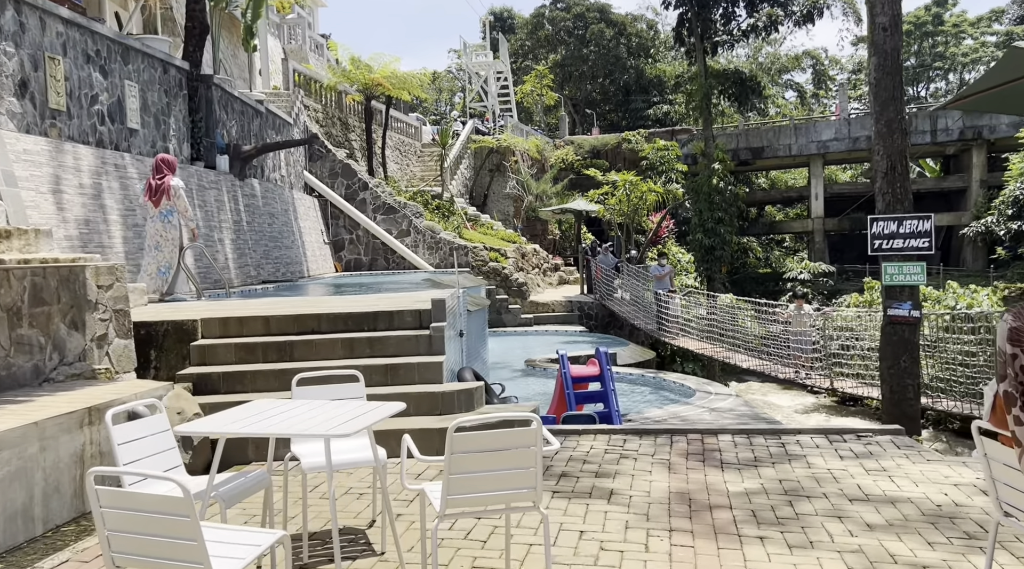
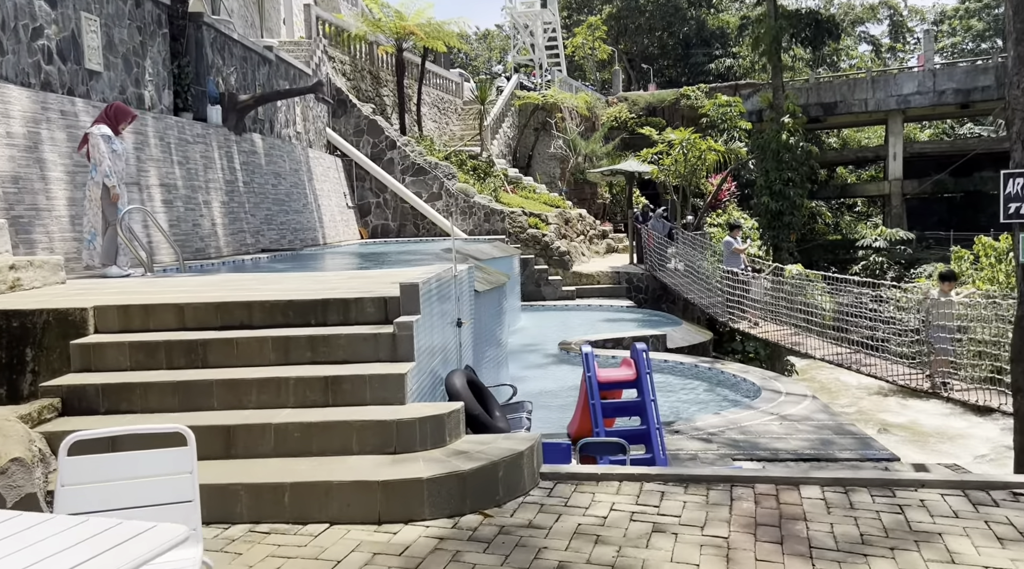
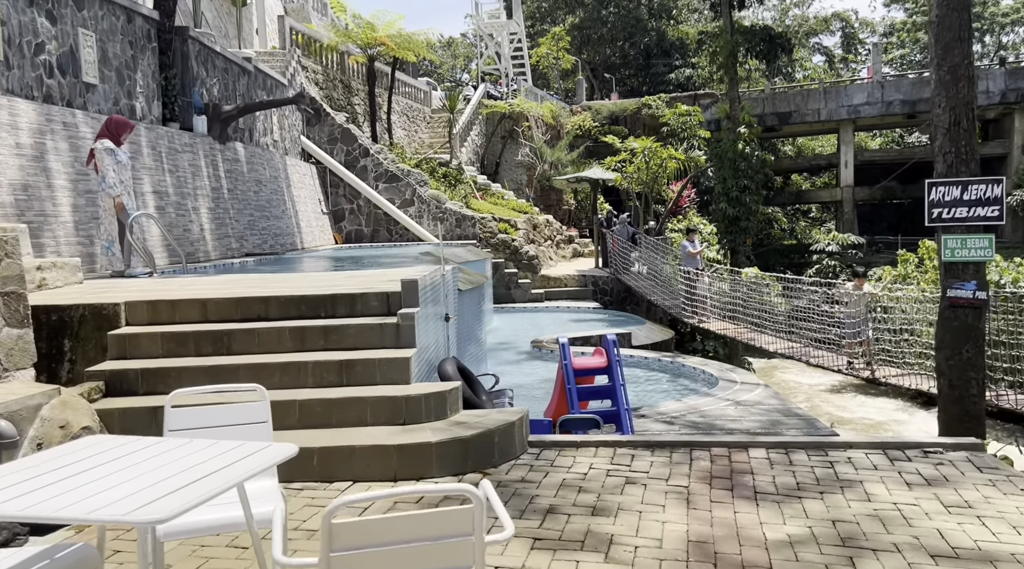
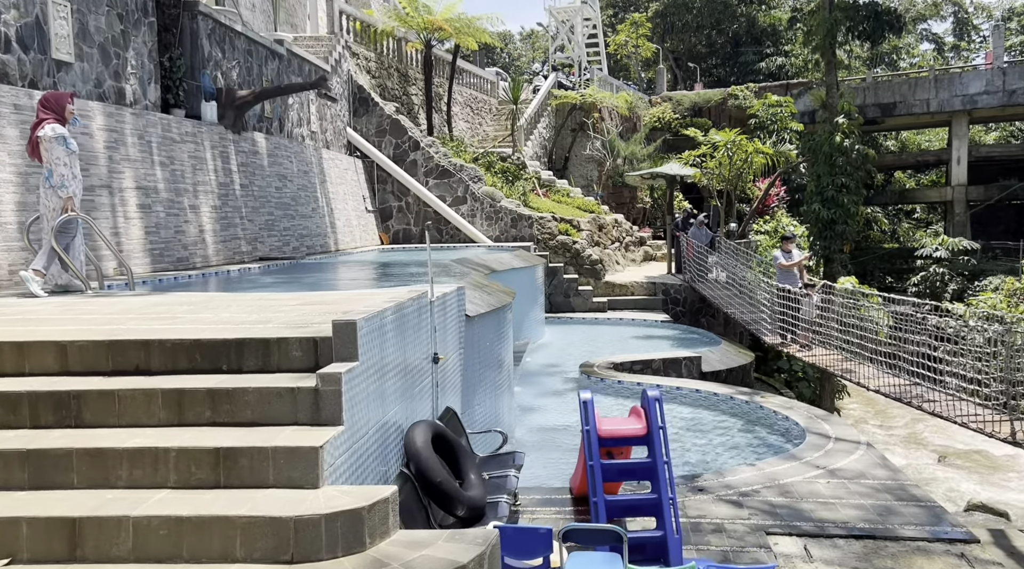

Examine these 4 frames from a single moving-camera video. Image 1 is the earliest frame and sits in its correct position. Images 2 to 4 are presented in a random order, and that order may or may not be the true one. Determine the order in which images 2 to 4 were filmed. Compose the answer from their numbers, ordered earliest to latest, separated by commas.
3, 2, 4
